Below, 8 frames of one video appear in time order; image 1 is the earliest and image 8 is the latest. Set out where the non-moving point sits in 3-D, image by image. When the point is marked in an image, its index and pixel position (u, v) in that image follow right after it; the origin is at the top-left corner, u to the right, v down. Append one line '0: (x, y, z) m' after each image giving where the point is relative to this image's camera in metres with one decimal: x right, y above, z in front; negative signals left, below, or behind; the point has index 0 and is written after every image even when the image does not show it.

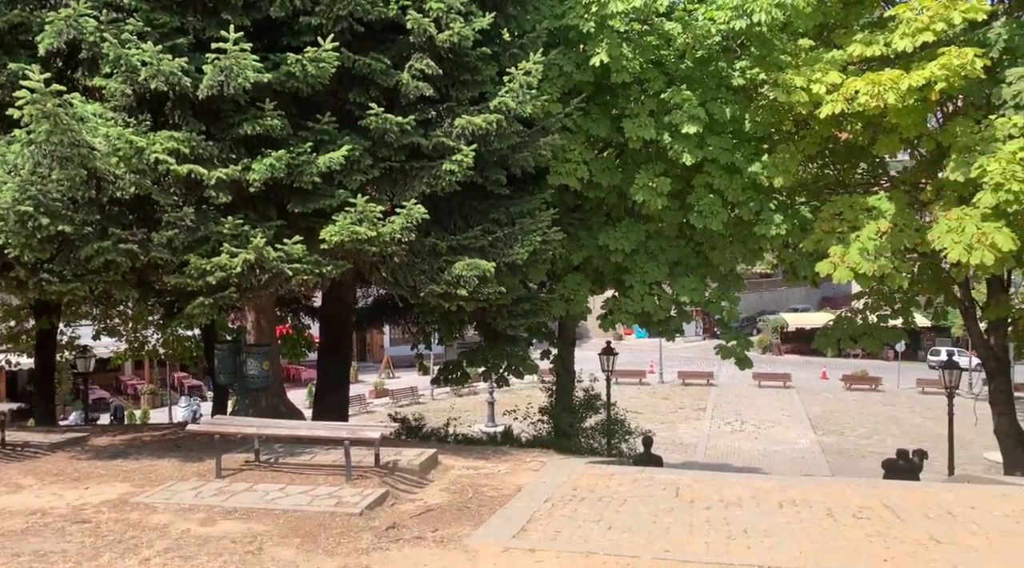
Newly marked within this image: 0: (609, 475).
0: (+0.9, -1.8, +8.7) m
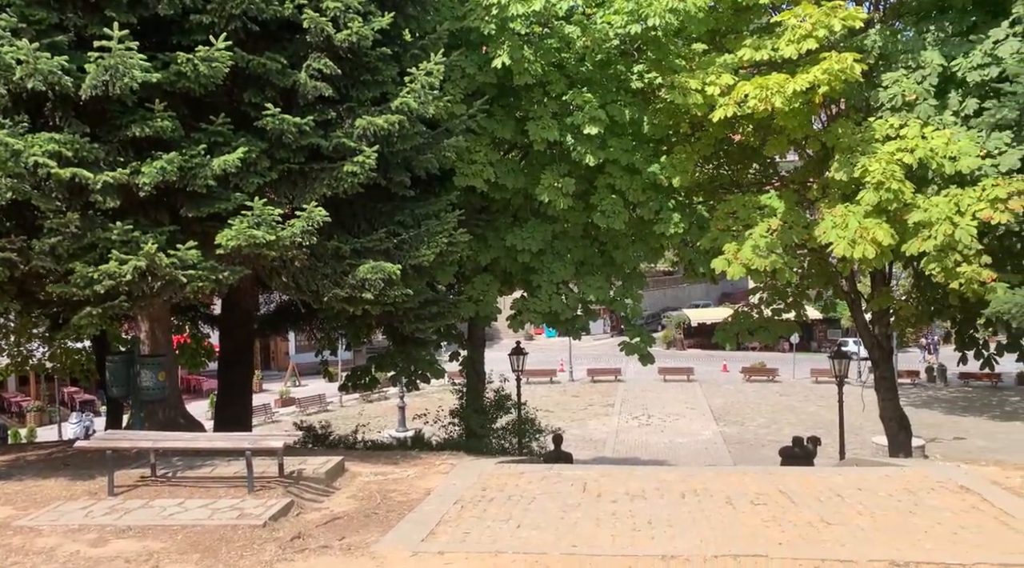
0: (+0.1, -1.8, +8.8) m
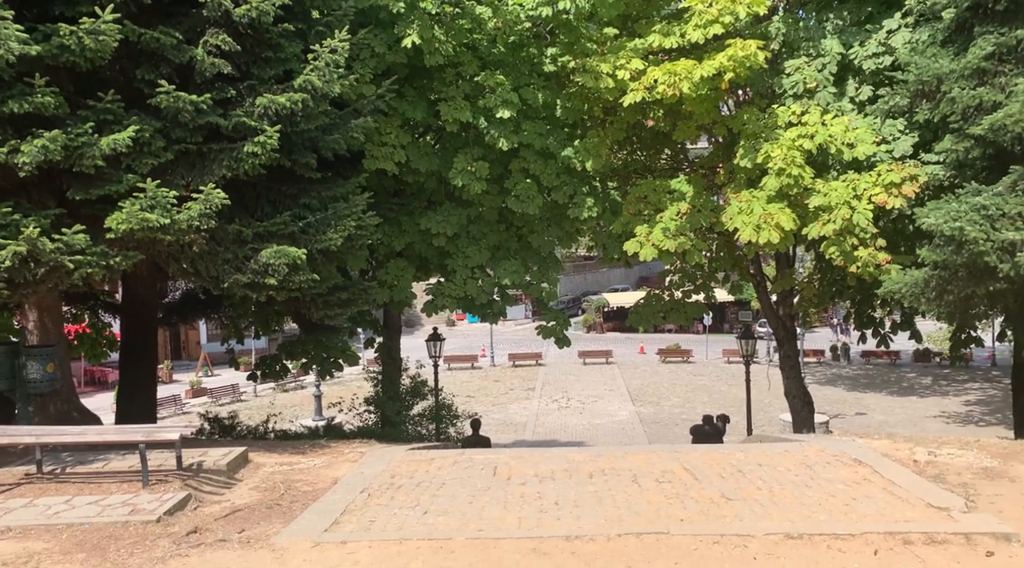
0: (-0.8, -1.6, +8.7) m
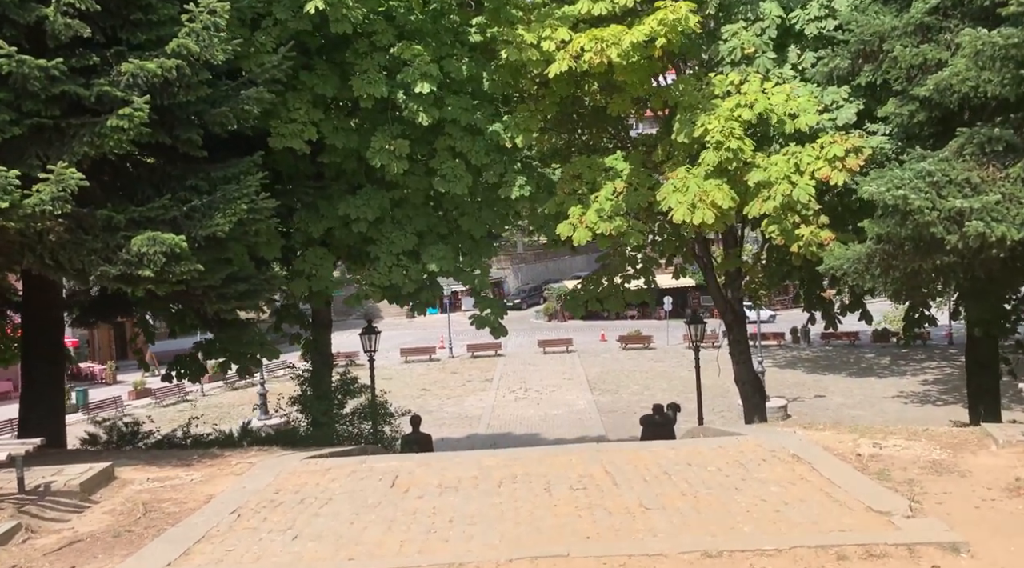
0: (-1.5, -1.5, +7.7) m
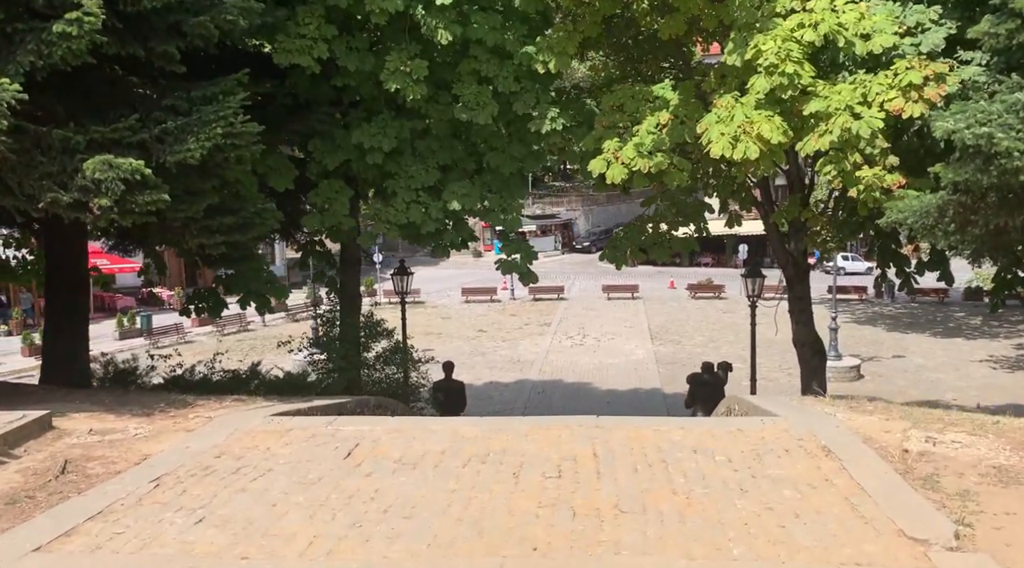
0: (-1.6, -1.1, +6.8) m
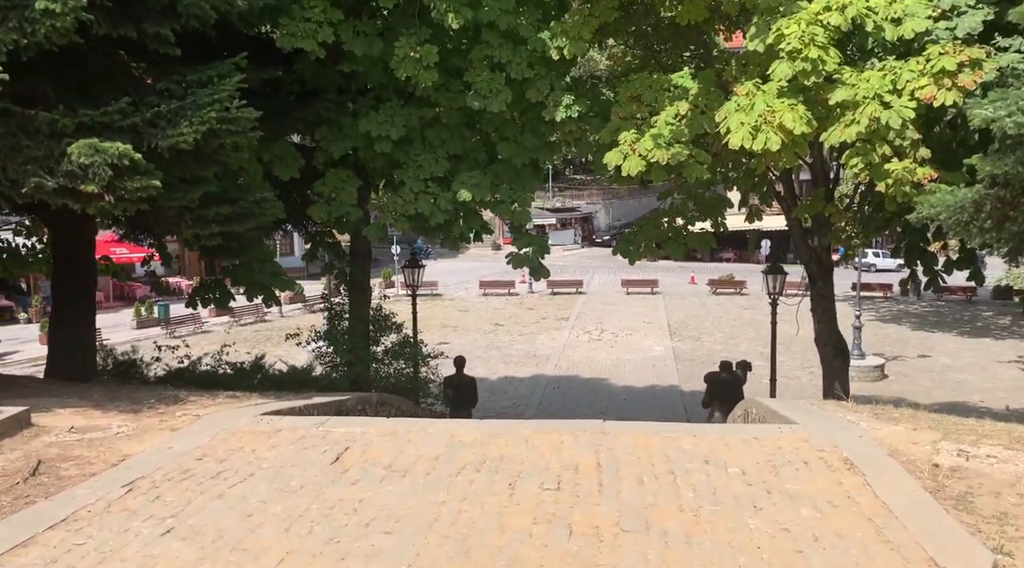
0: (-1.6, -1.0, +6.5) m
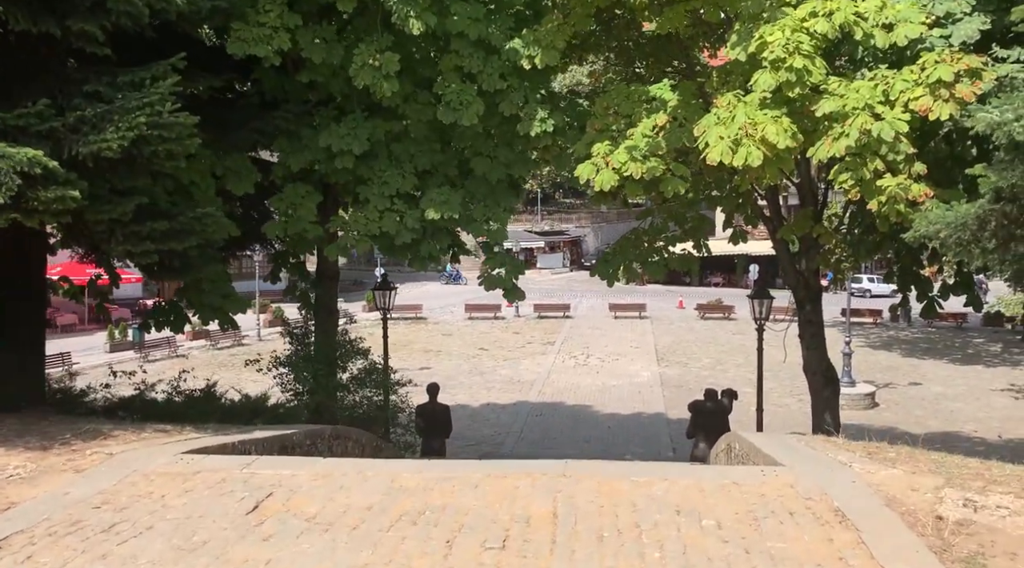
0: (-1.9, -1.2, +5.7) m
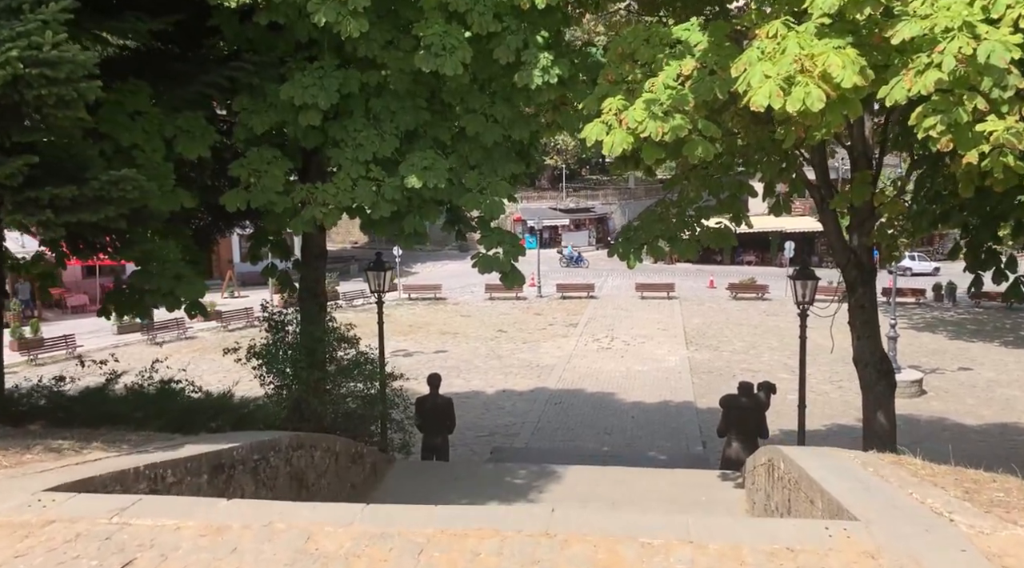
0: (-2.1, -1.1, +4.2) m
